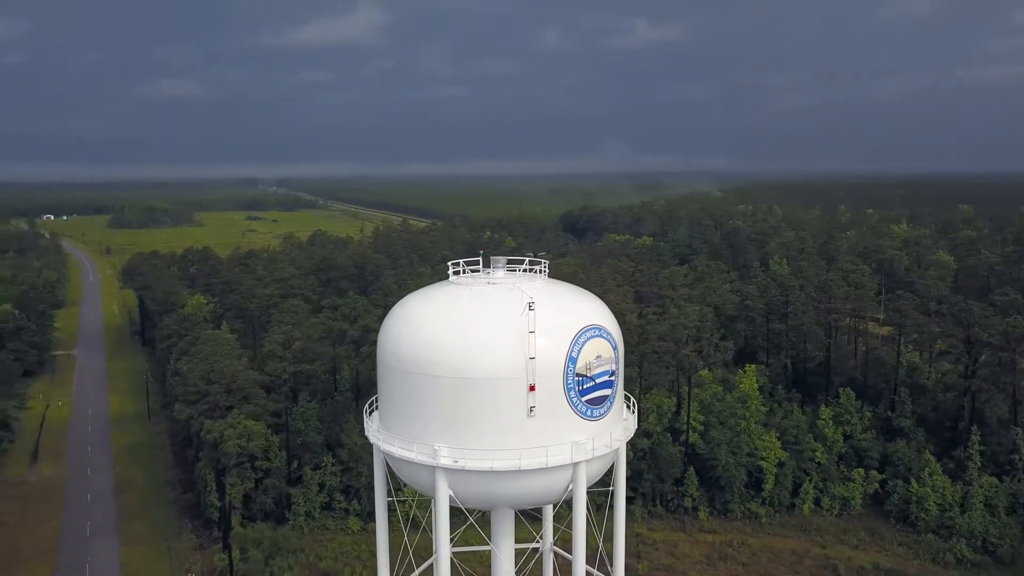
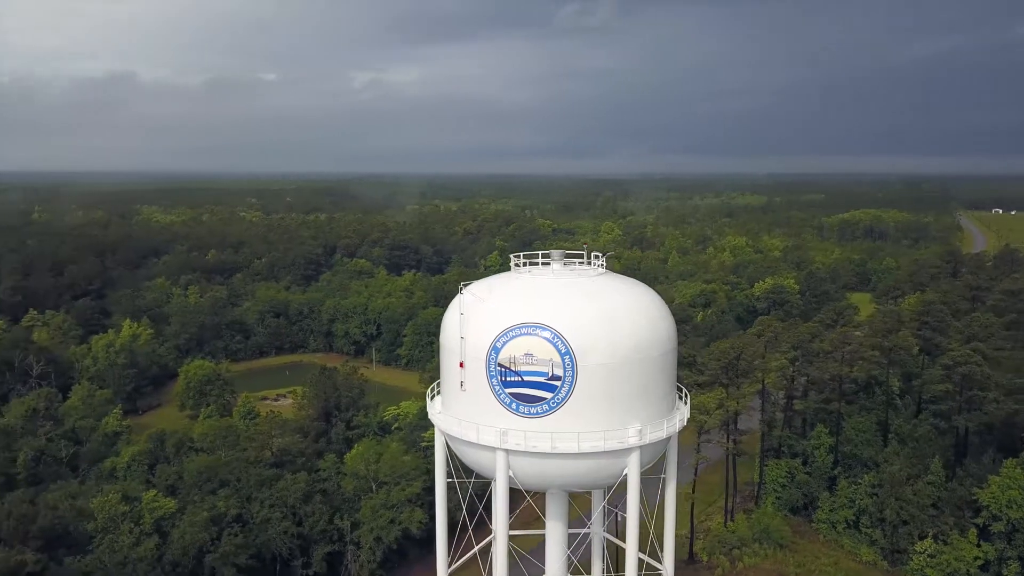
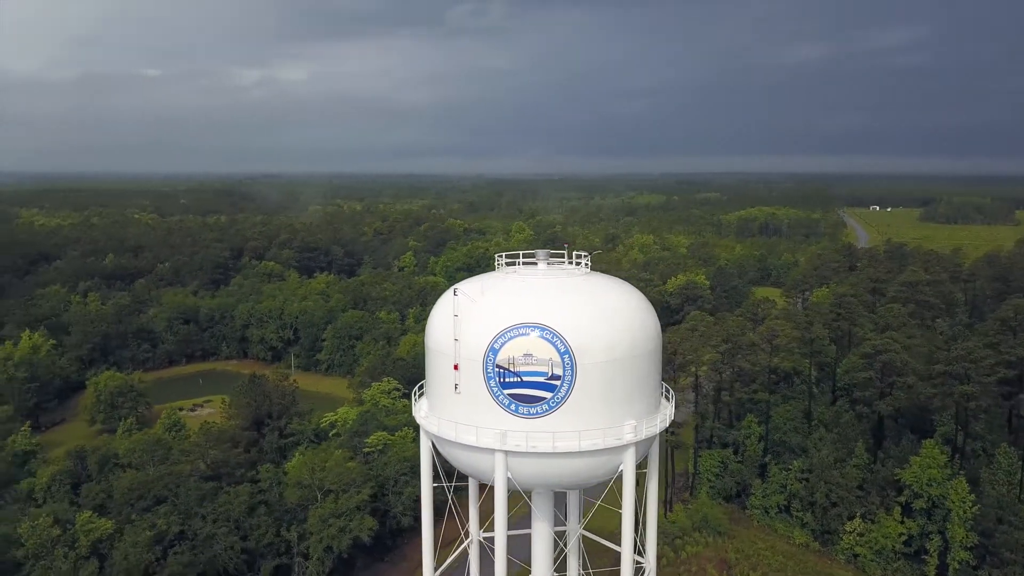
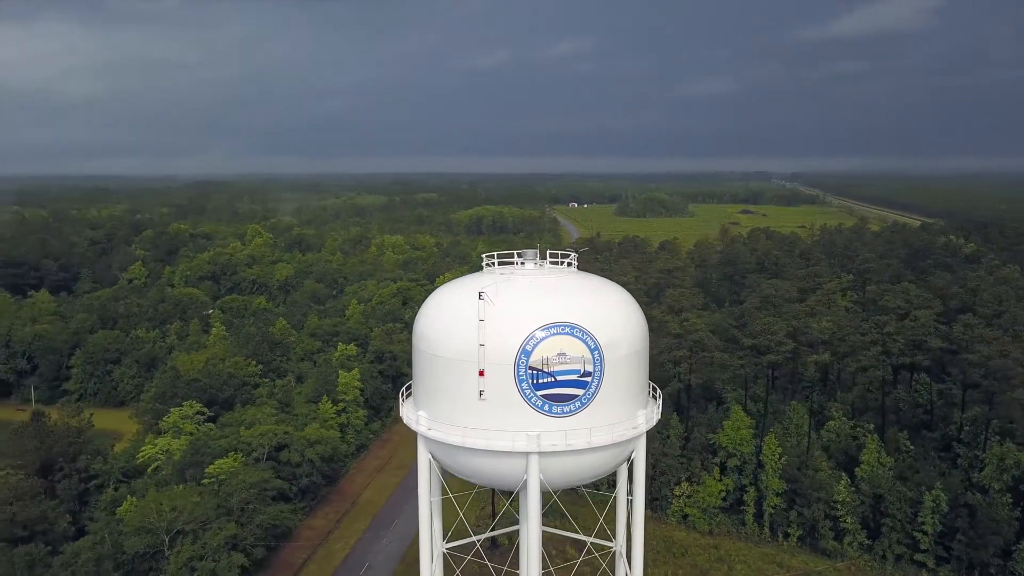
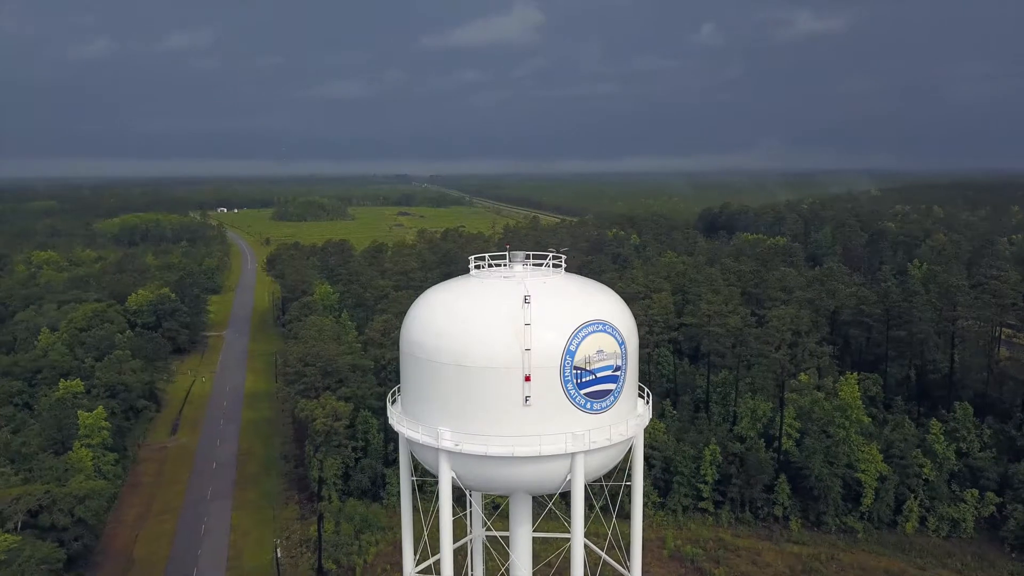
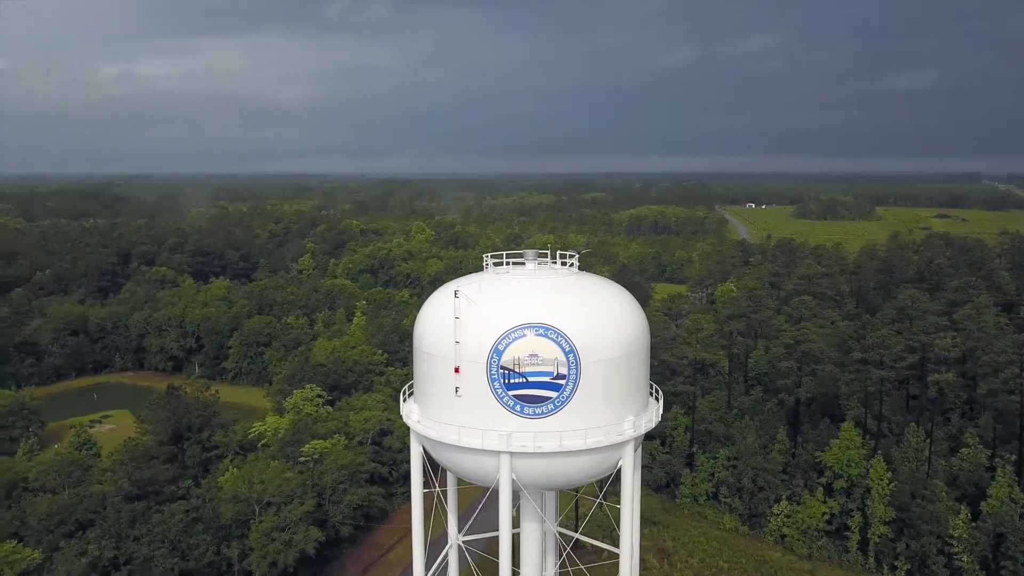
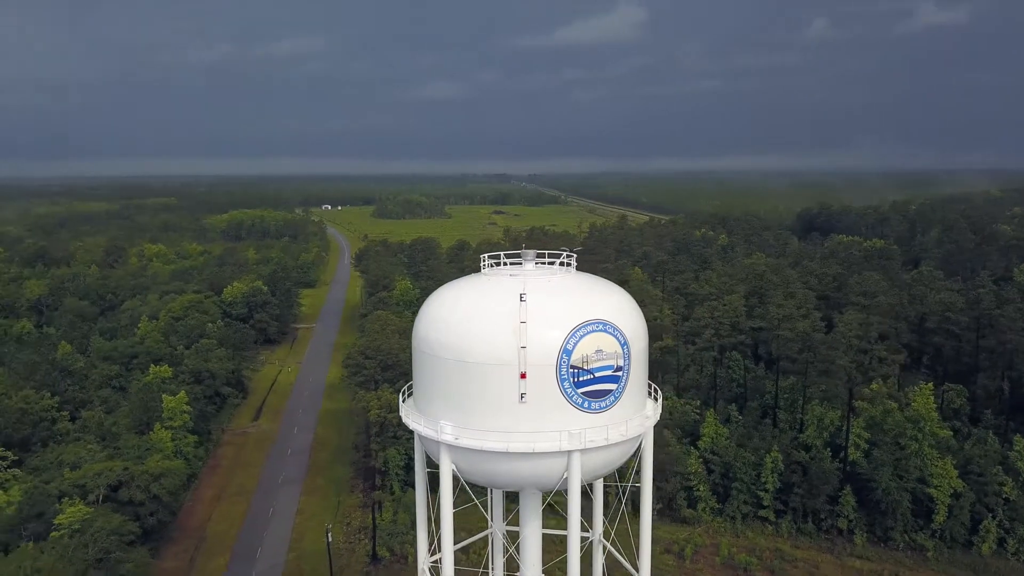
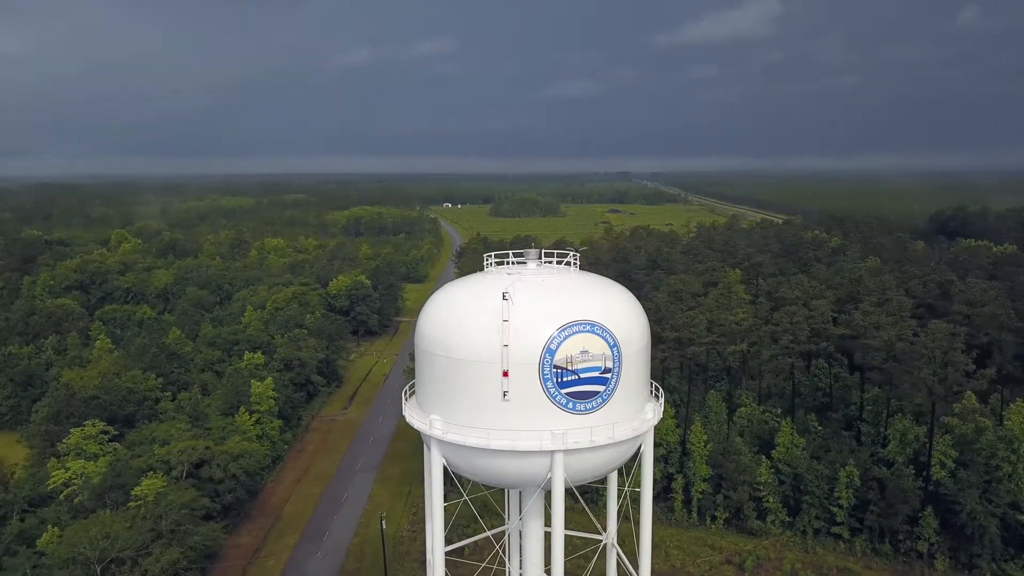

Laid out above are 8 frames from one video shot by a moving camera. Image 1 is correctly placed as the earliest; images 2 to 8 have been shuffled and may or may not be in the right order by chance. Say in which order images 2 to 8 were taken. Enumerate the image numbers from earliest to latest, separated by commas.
5, 7, 8, 4, 6, 3, 2
